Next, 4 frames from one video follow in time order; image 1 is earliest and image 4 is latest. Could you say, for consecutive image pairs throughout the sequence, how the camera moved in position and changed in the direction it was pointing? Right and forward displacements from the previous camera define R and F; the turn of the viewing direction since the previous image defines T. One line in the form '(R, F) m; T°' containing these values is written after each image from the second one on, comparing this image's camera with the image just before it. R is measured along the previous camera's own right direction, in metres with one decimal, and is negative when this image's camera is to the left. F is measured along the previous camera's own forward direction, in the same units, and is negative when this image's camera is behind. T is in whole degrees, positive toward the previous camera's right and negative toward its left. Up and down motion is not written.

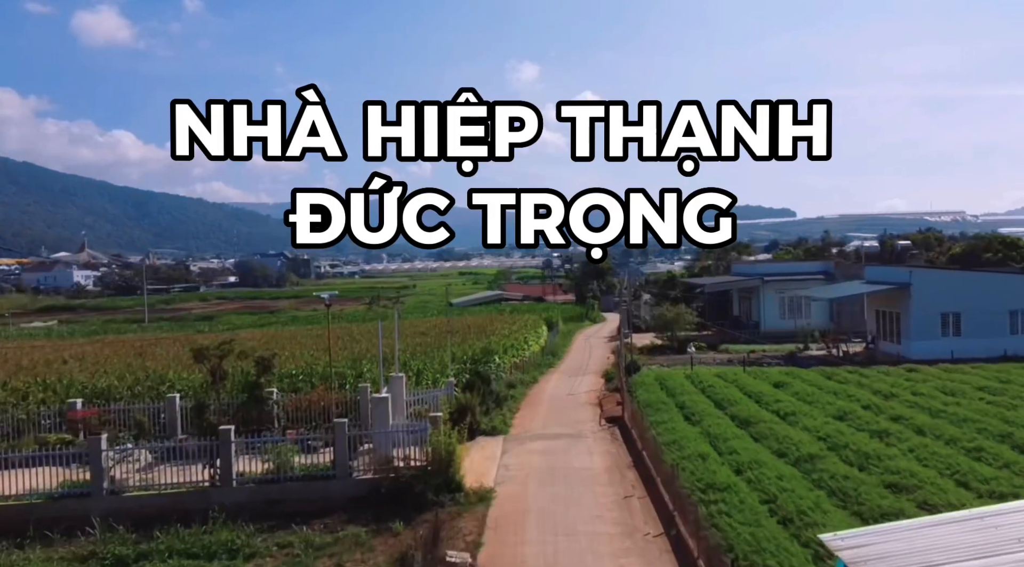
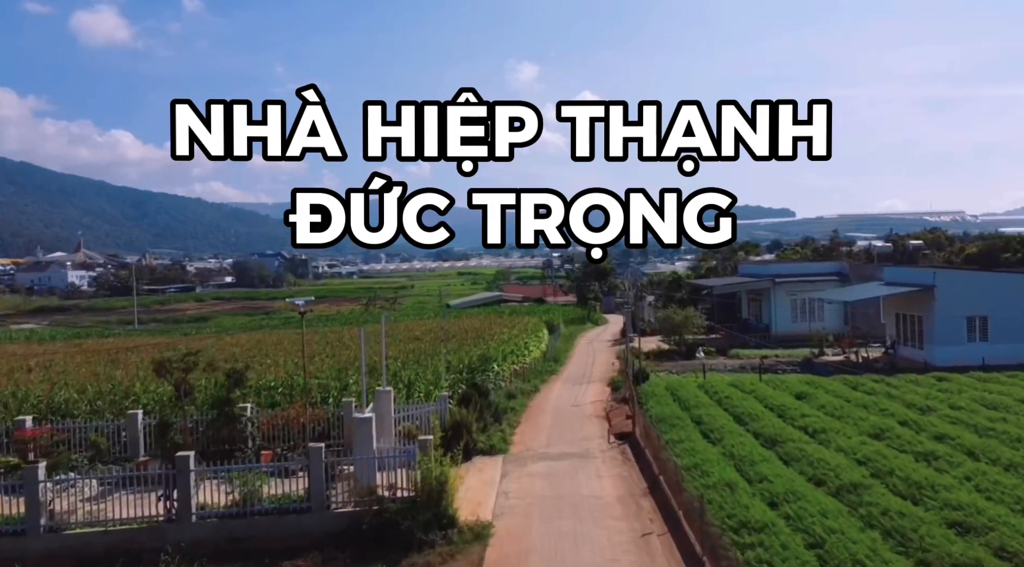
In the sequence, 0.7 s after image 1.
(0.0, +1.4) m; 0°
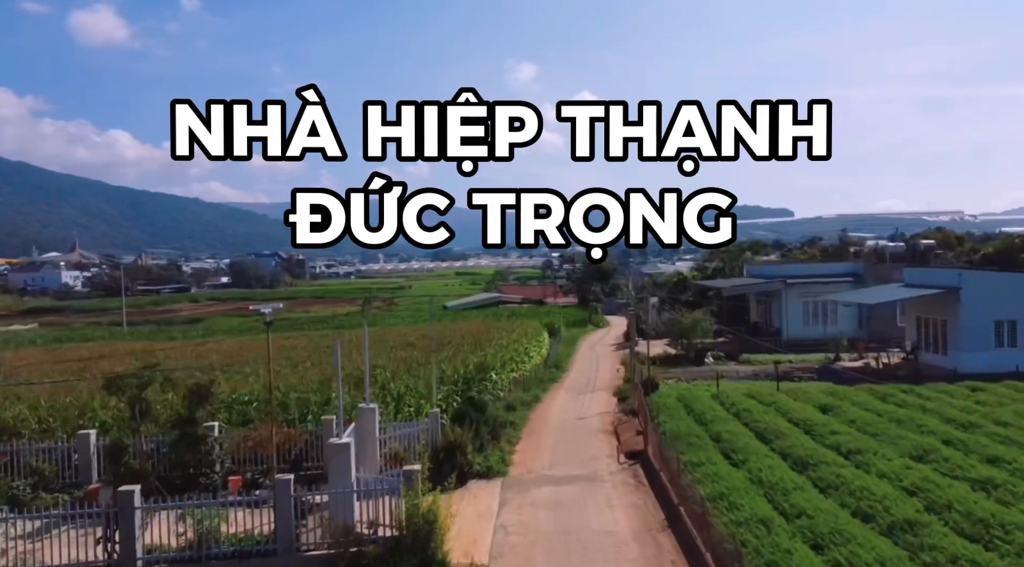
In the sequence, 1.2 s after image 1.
(0.0, +1.4) m; 0°
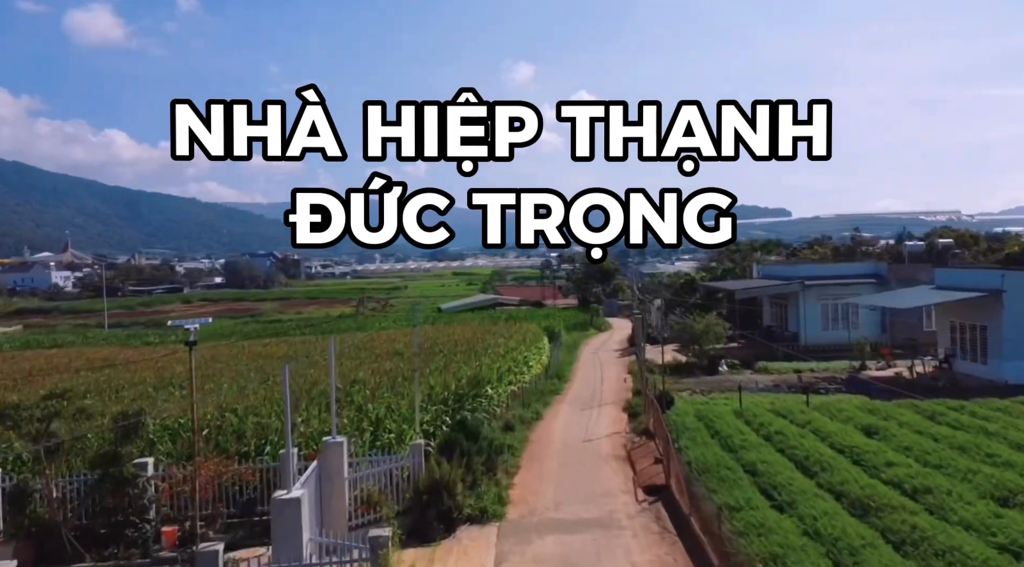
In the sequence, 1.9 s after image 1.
(0.0, +2.0) m; 0°
